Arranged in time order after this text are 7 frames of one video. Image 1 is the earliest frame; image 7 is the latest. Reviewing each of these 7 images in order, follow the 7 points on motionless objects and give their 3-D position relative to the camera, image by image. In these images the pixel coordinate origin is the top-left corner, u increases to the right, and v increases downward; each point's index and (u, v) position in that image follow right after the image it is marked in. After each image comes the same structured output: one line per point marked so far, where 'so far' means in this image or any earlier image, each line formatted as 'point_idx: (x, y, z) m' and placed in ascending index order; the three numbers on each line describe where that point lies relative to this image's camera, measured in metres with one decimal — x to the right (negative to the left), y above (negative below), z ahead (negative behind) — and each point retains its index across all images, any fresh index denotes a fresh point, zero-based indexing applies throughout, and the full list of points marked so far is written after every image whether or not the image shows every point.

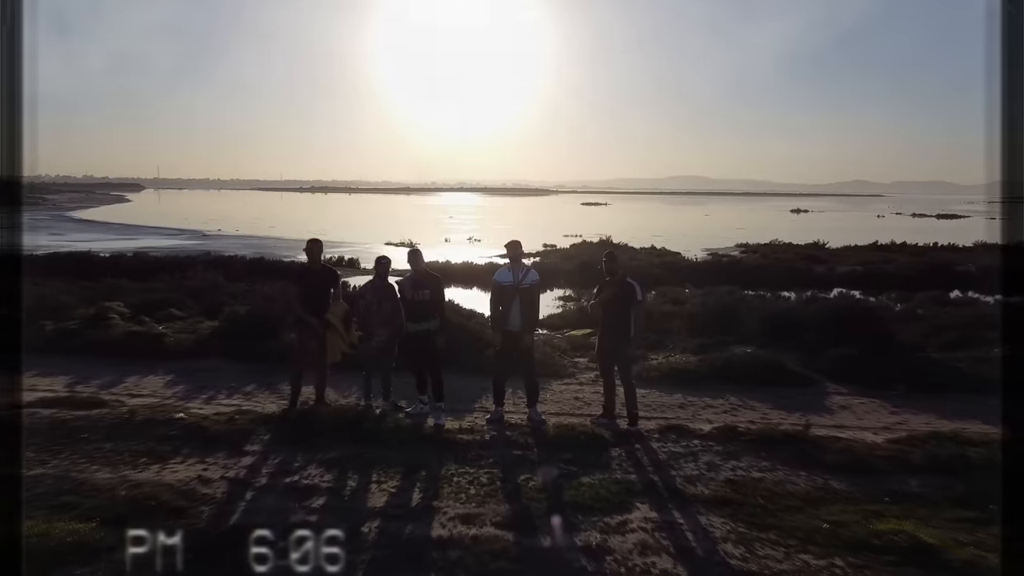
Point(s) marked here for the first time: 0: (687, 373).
0: (+2.1, -1.0, +8.9) m
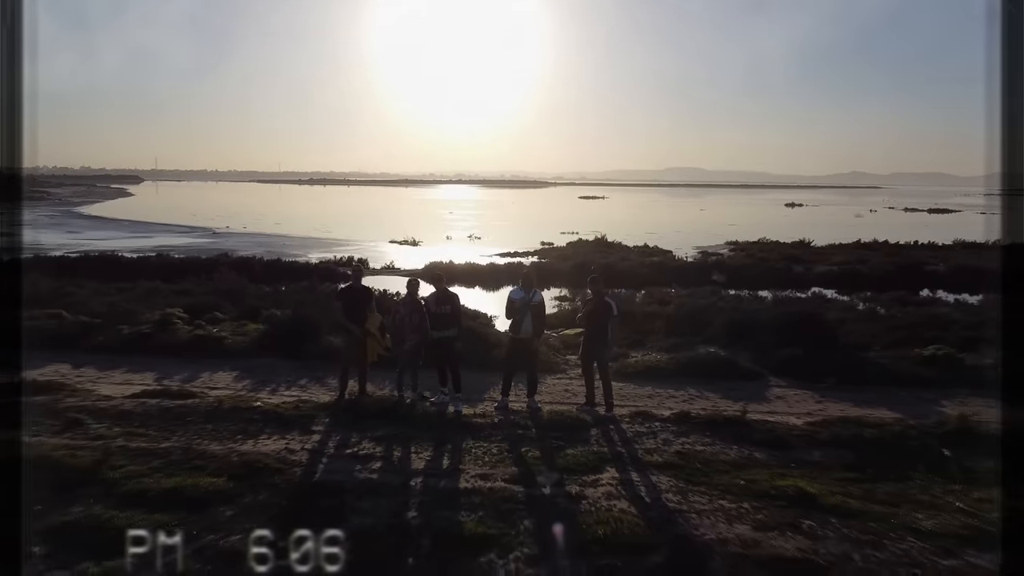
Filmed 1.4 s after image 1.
0: (+2.1, -1.1, +10.7) m
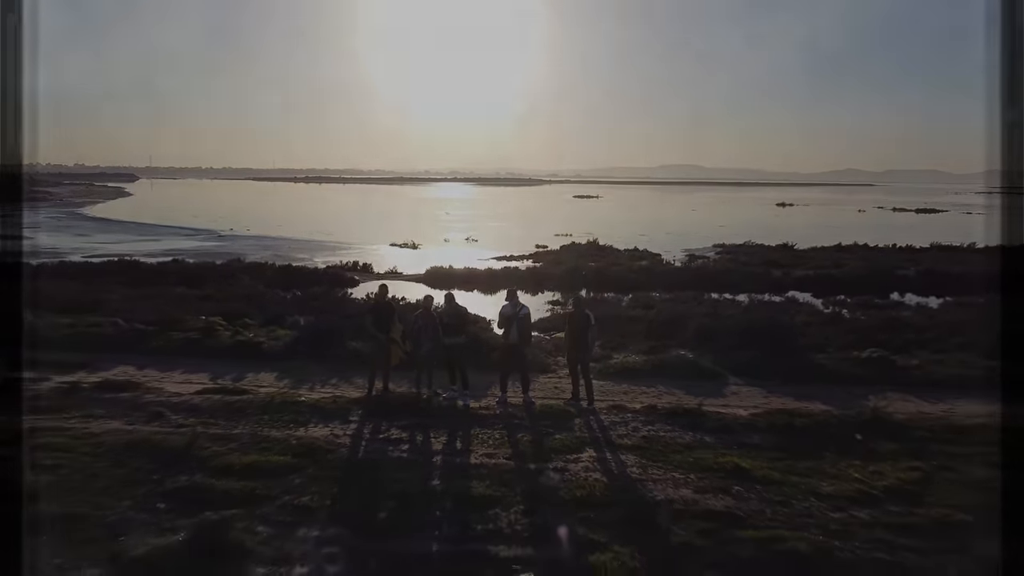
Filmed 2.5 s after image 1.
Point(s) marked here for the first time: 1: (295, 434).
0: (+2.0, -1.4, +12.6) m
1: (-2.5, -1.7, +8.9) m
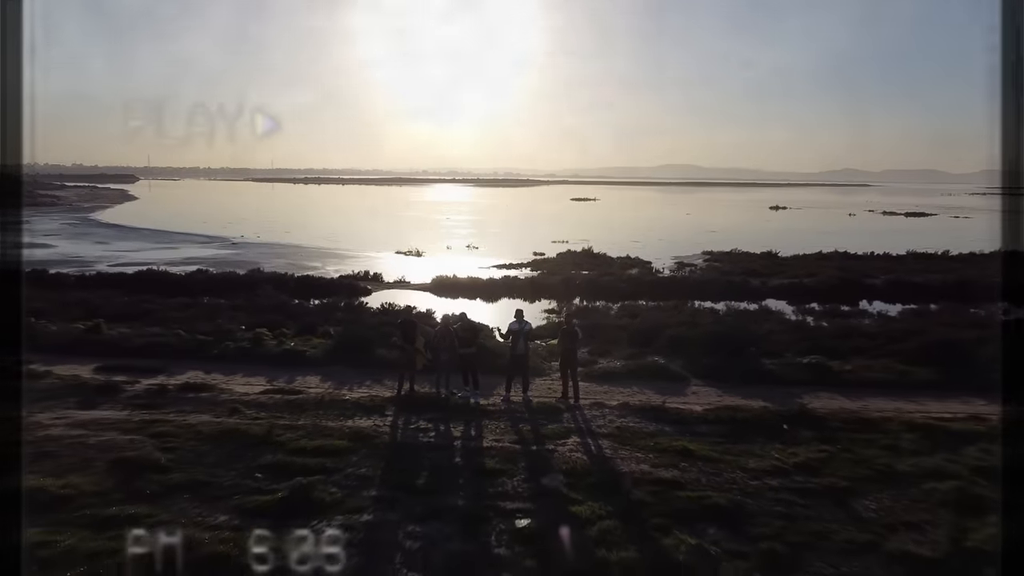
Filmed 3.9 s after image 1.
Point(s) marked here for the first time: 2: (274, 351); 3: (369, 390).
0: (+2.1, -1.7, +15.2) m
1: (-2.5, -2.1, +11.5) m
2: (-4.9, -1.3, +15.8) m
3: (-2.5, -1.8, +13.6) m
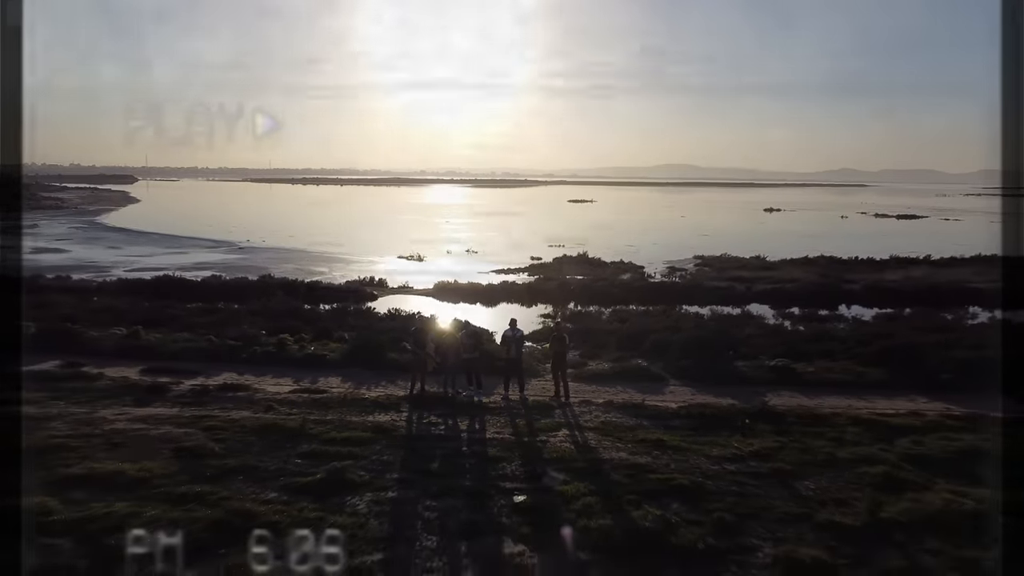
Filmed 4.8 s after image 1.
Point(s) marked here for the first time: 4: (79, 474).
0: (+2.0, -1.9, +17.0) m
1: (-2.5, -2.3, +13.3) m
2: (-5.0, -1.5, +17.6) m
3: (-2.6, -2.1, +15.4) m
4: (-6.1, -2.6, +10.7) m
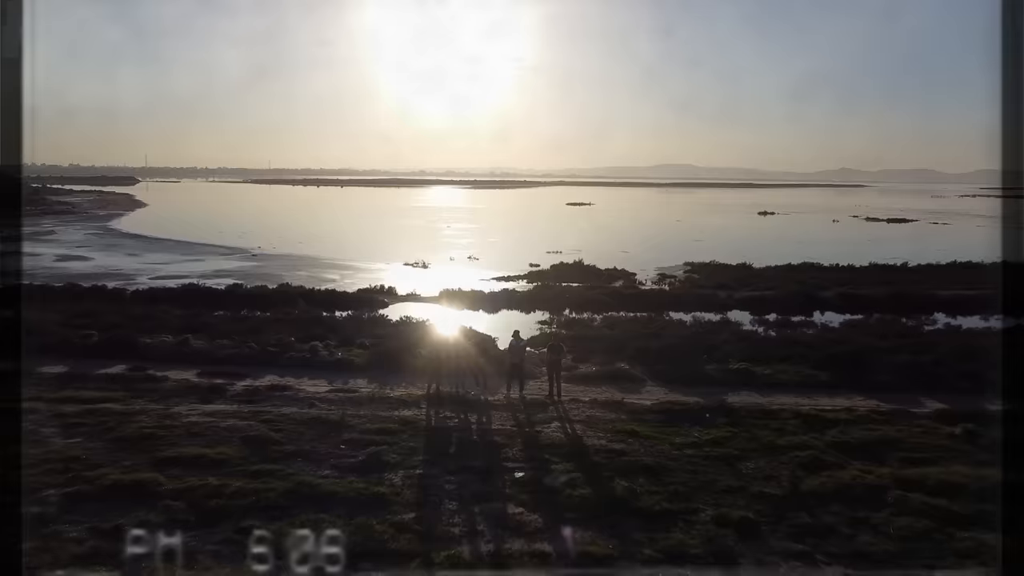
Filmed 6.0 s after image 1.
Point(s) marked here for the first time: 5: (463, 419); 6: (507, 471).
0: (+2.1, -2.3, +19.9) m
1: (-2.5, -2.7, +16.2) m
2: (-4.9, -1.9, +20.5) m
3: (-2.6, -2.4, +18.3) m
4: (-6.1, -3.0, +13.6) m
5: (-1.1, -2.8, +16.1) m
6: (-0.1, -3.2, +13.4) m
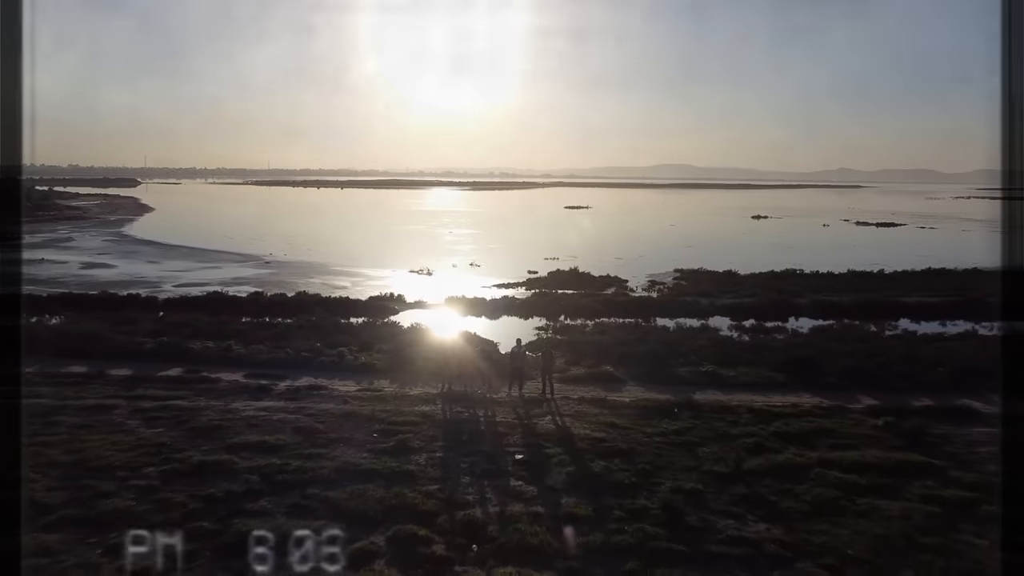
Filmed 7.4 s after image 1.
0: (+2.1, -2.7, +23.2) m
1: (-2.5, -3.1, +19.5) m
2: (-4.9, -2.4, +23.7) m
3: (-2.5, -2.9, +21.6) m
4: (-6.0, -3.4, +16.8) m
5: (-1.0, -3.2, +19.4) m
6: (-0.1, -3.6, +16.6) m
